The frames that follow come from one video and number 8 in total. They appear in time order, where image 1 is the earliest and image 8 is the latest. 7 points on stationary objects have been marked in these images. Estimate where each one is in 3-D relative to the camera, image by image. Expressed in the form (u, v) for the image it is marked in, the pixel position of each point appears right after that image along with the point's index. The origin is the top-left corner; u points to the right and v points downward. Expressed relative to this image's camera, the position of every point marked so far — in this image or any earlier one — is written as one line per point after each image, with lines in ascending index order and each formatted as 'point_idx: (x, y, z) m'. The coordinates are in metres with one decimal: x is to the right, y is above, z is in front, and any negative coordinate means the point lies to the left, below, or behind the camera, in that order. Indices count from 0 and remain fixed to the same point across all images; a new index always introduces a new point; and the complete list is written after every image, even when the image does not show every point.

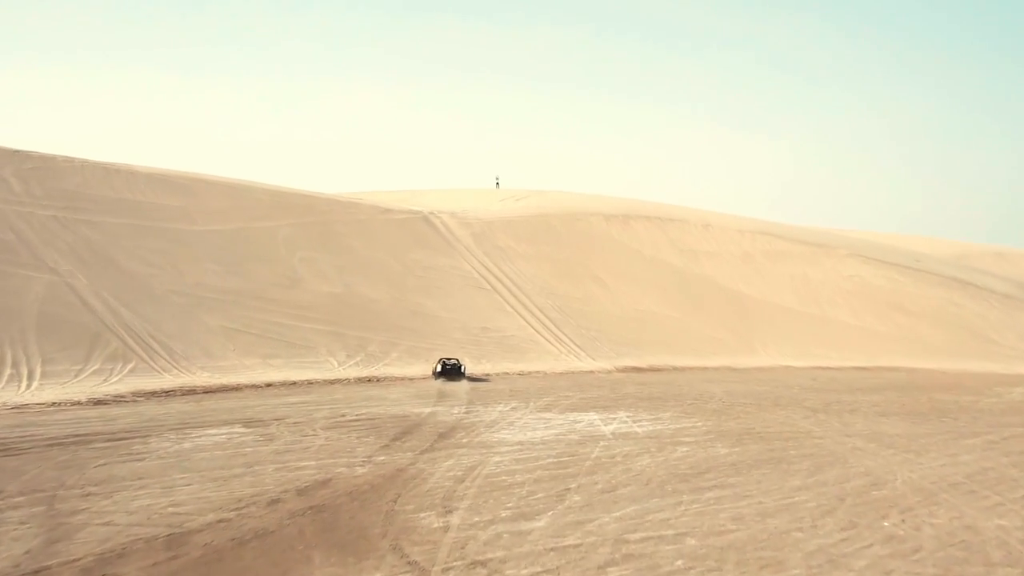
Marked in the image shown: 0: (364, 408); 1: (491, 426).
0: (-1.9, -1.6, +14.5) m
1: (-0.2, -1.6, +12.7) m
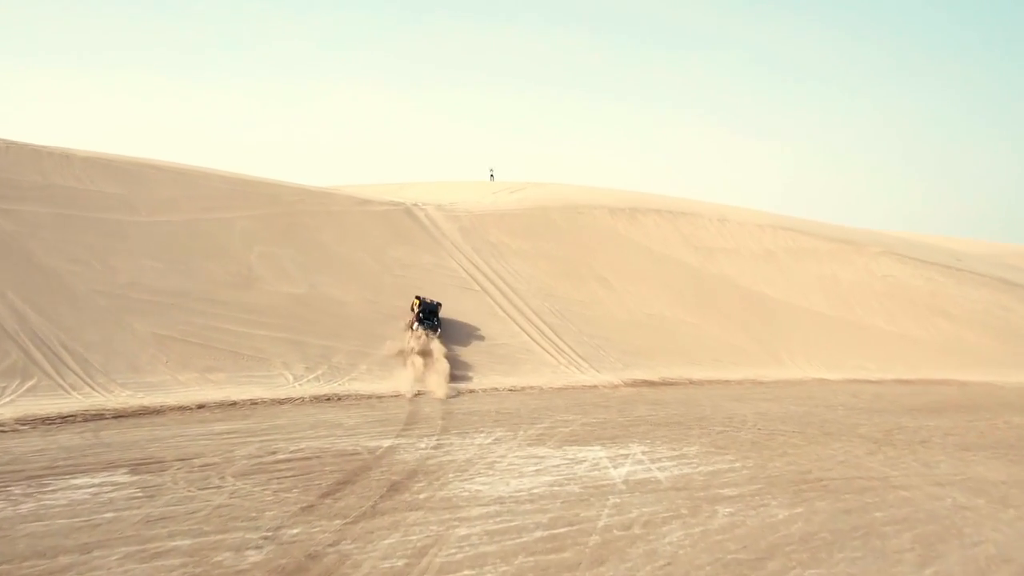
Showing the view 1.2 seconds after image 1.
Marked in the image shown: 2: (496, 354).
0: (-2.1, -1.5, +11.4) m
1: (-0.4, -1.6, +9.6) m
2: (-0.3, -1.2, +19.8) m
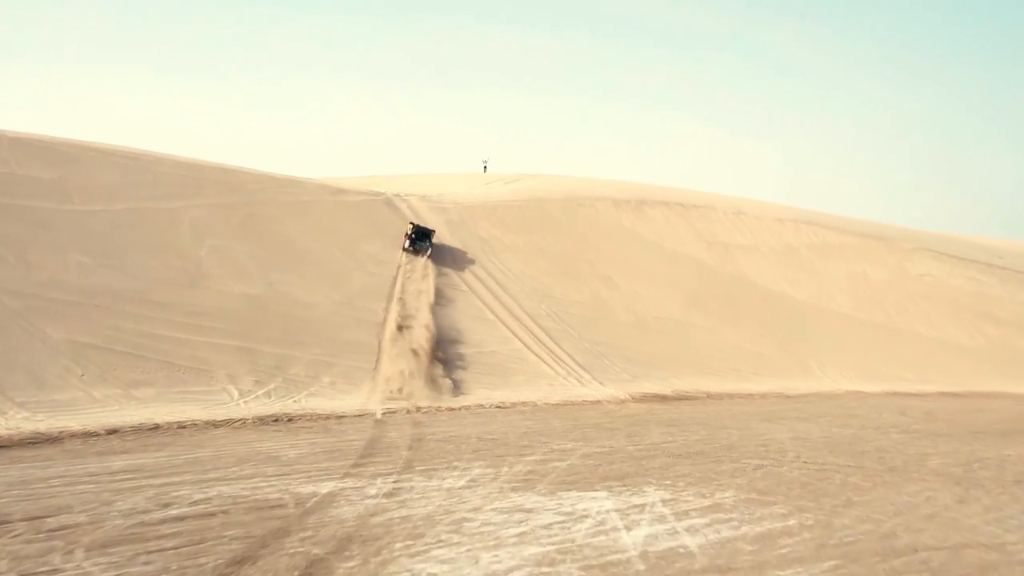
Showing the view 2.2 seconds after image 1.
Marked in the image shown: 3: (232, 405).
0: (-2.2, -1.5, +8.7) m
1: (-0.6, -1.5, +6.9) m
2: (-0.4, -1.2, +17.1) m
3: (-3.3, -1.4, +13.4) m
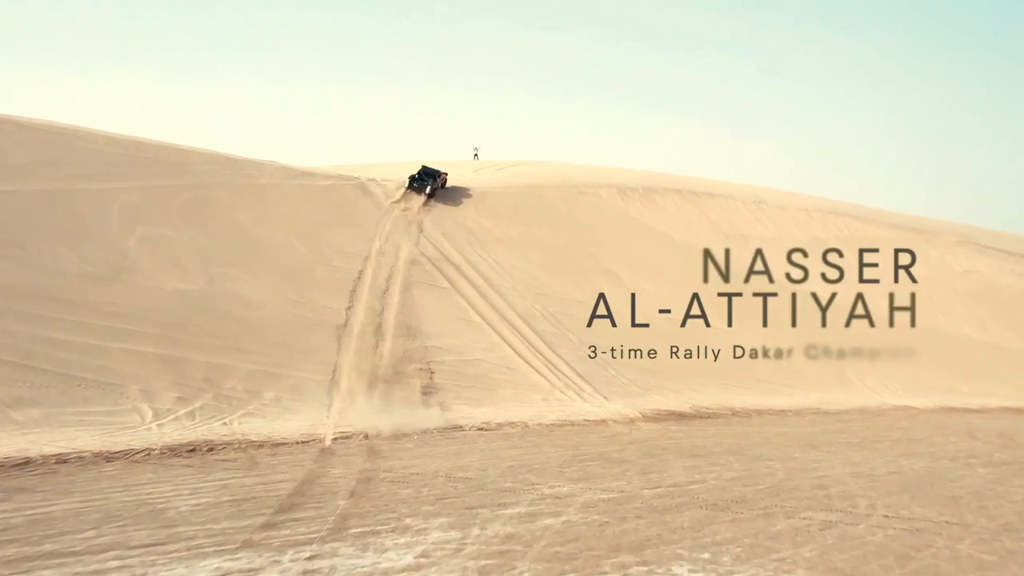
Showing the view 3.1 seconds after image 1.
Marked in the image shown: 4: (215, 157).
0: (-2.4, -1.4, +5.9) m
1: (-0.8, -1.5, +4.1) m
2: (-0.6, -1.1, +14.3) m
3: (-3.5, -1.3, +10.6) m
4: (-4.9, +2.2, +18.5) m
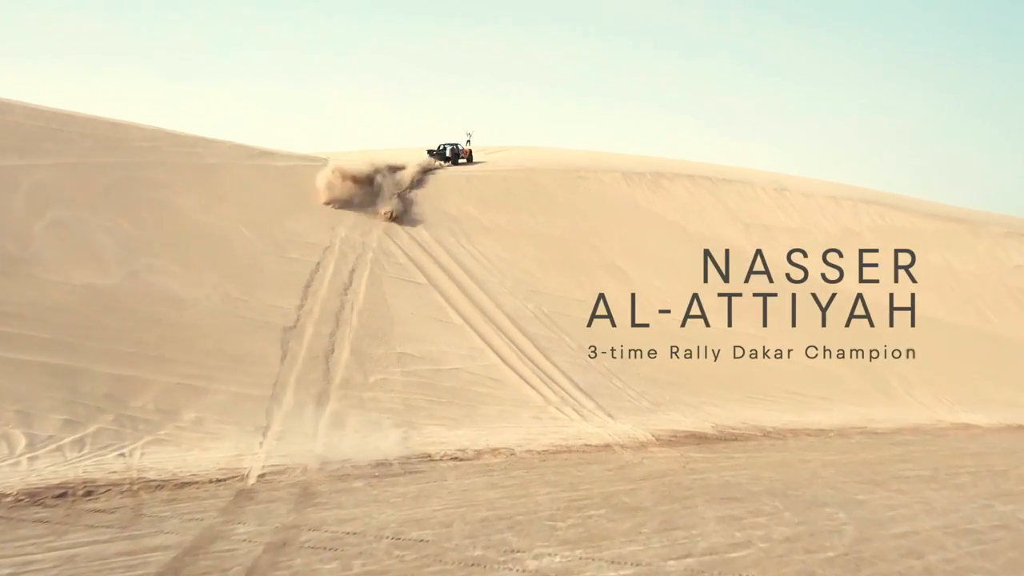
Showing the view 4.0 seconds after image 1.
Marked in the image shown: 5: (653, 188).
0: (-2.6, -1.4, +3.4) m
1: (-0.9, -1.4, +1.7) m
2: (-0.7, -1.1, +11.8) m
3: (-3.7, -1.3, +8.1) m
4: (-5.0, +2.2, +16.0) m
5: (+2.5, +1.7, +19.6) m
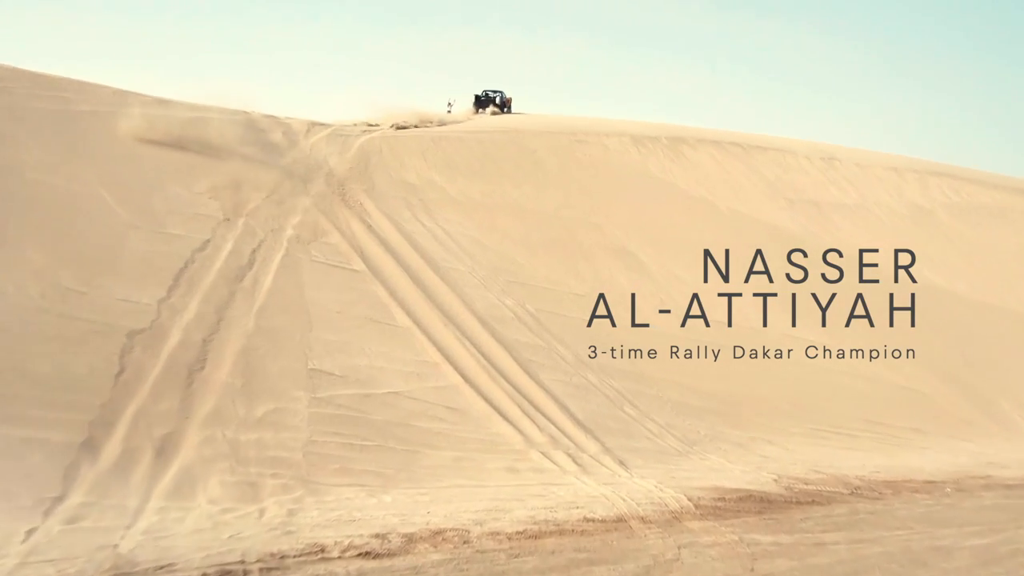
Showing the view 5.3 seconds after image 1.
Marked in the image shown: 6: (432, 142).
0: (-2.8, -1.3, -0.5) m
1: (-1.2, -1.3, -2.3) m
2: (-1.0, -0.9, +7.8) m
3: (-3.9, -1.2, +4.1) m
4: (-5.3, +2.3, +12.0) m
5: (+2.2, +1.8, +15.6) m
6: (-1.0, +1.7, +14.2) m
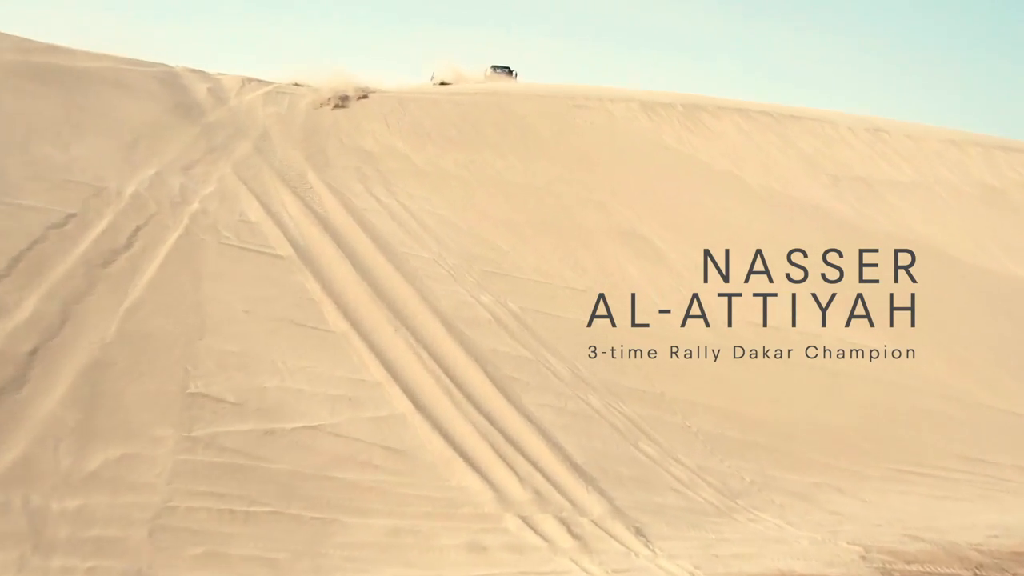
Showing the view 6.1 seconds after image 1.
0: (-3.0, -1.2, -3.1) m
1: (-1.3, -1.2, -4.9) m
2: (-1.2, -0.9, +5.3) m
3: (-4.1, -1.1, +1.6) m
4: (-5.5, +2.4, +9.5) m
5: (+2.0, +1.9, +13.1) m
6: (-1.2, +1.8, +11.6) m
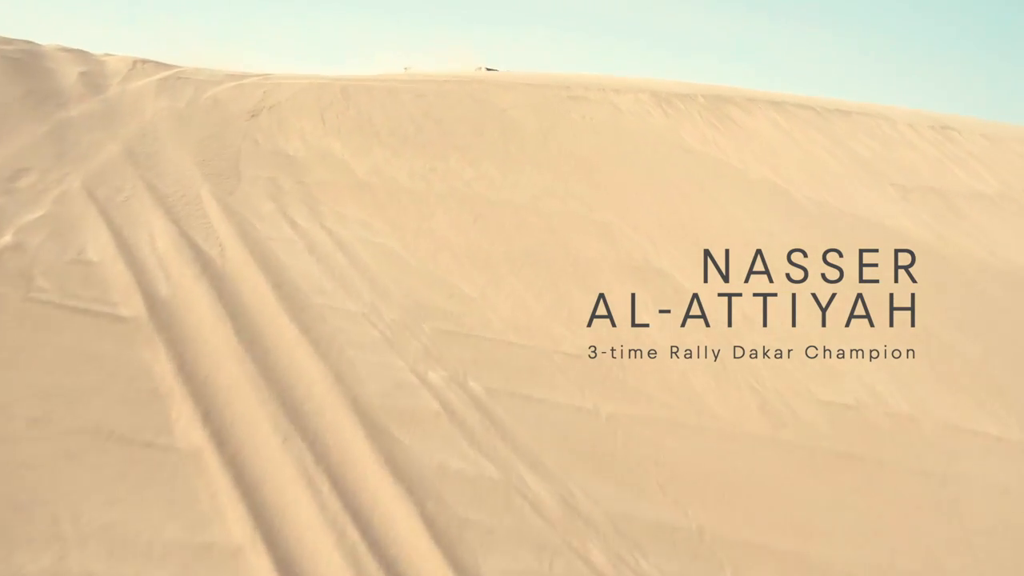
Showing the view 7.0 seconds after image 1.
0: (-3.2, -1.6, -5.7) m
1: (-1.5, -1.6, -7.5) m
2: (-1.3, -1.2, +2.7) m
3: (-4.3, -1.5, -1.0) m
4: (-5.6, +2.0, +6.9) m
5: (+1.9, +1.5, +10.5) m
6: (-1.4, +1.4, +9.1) m
